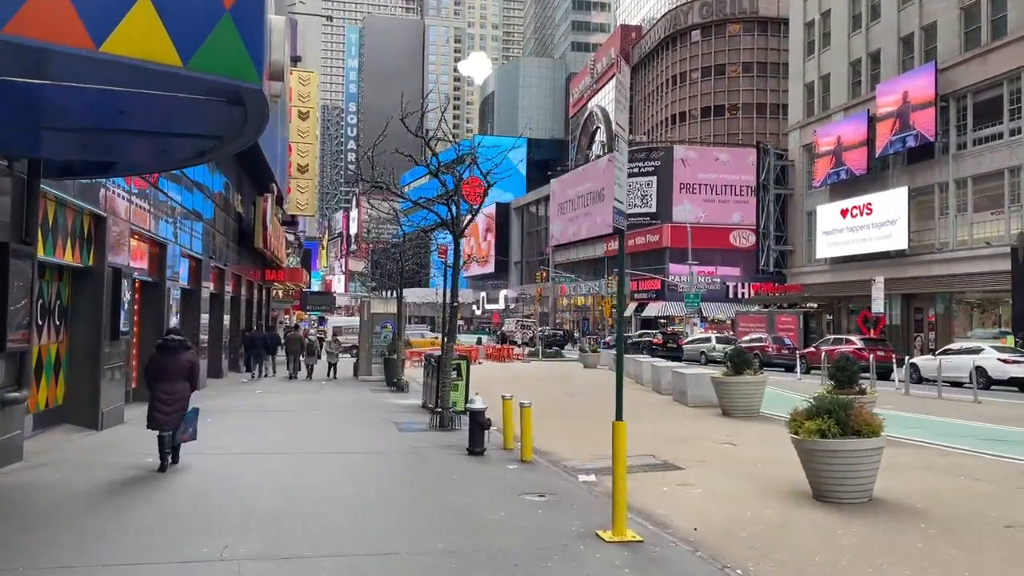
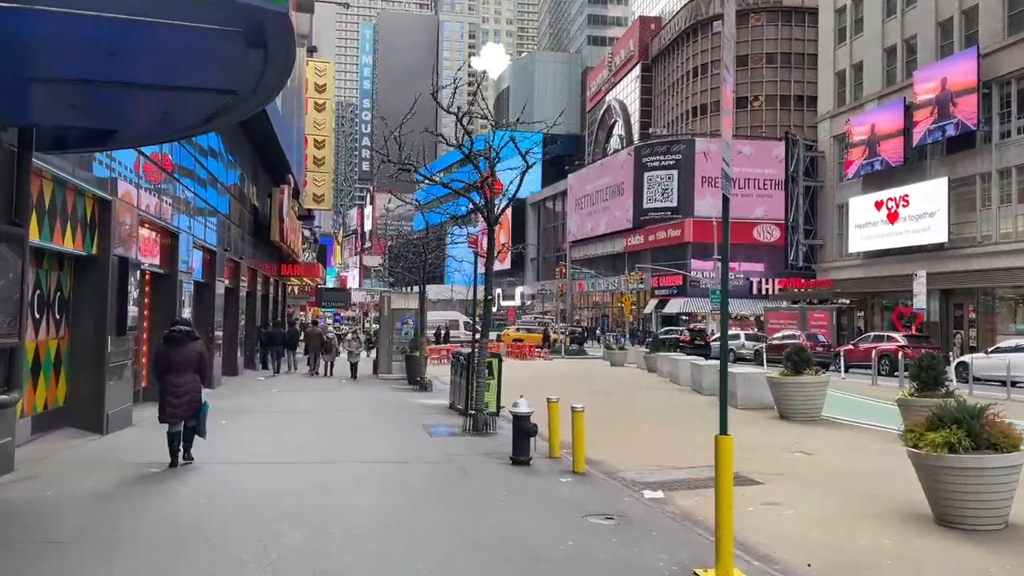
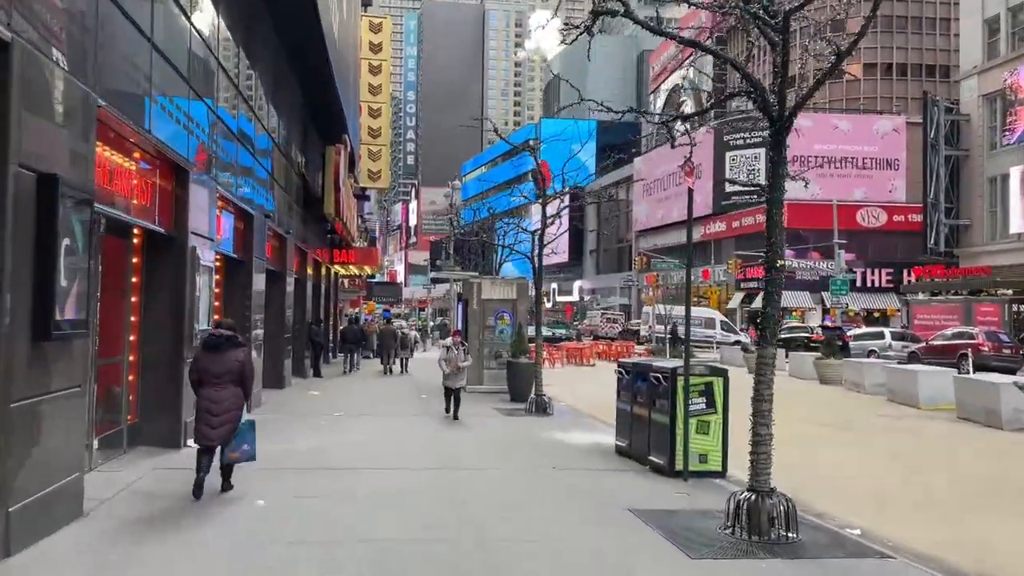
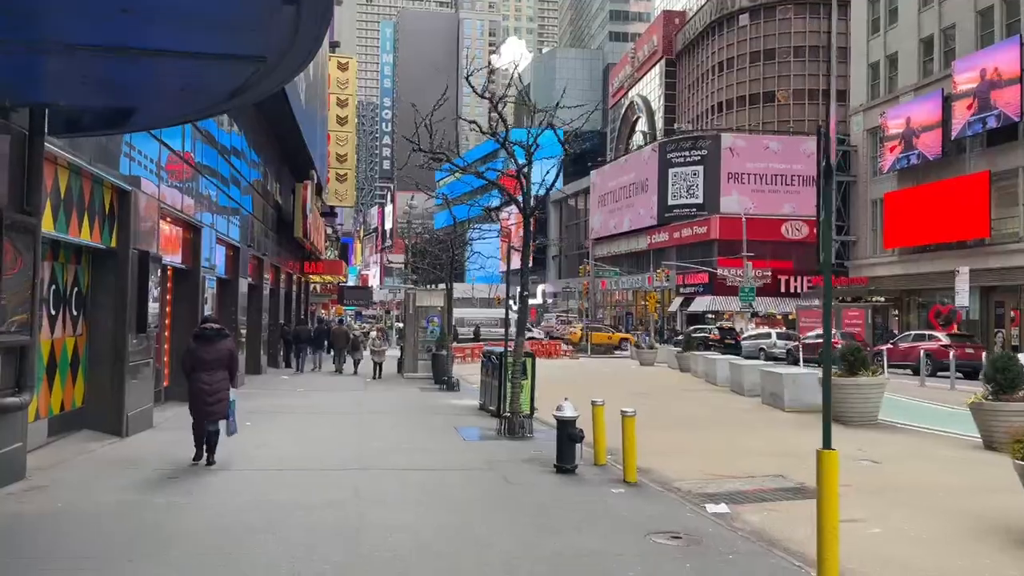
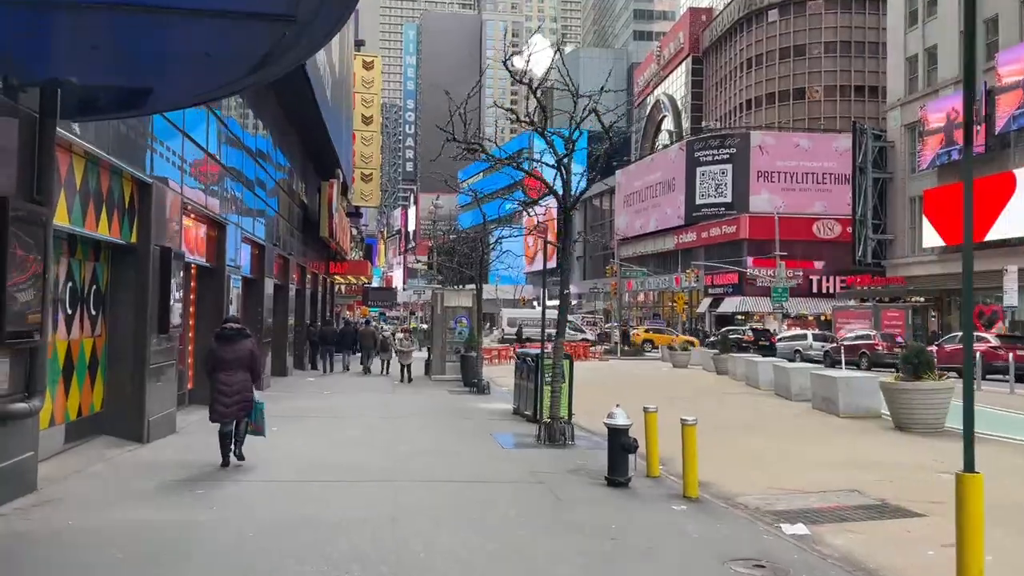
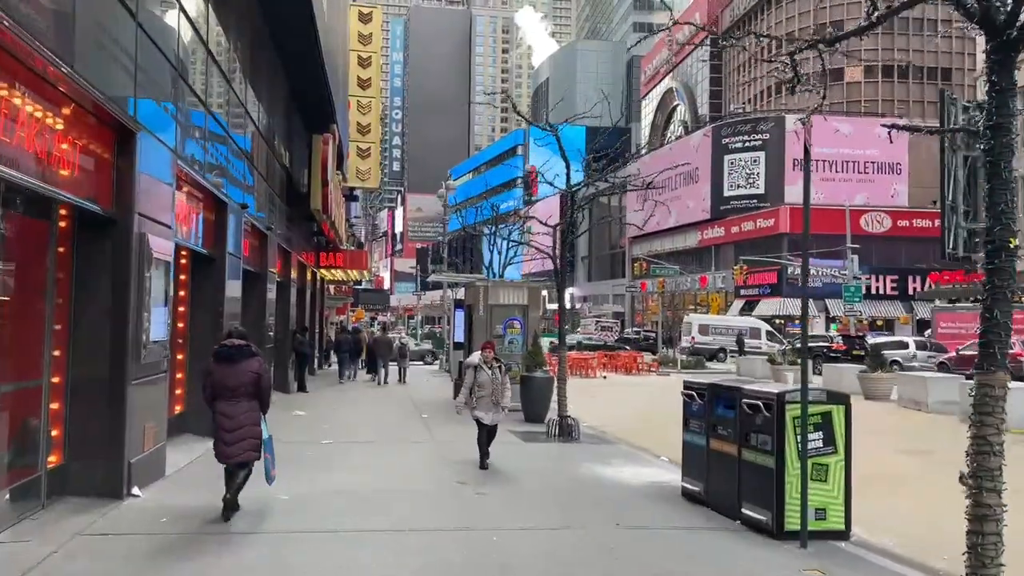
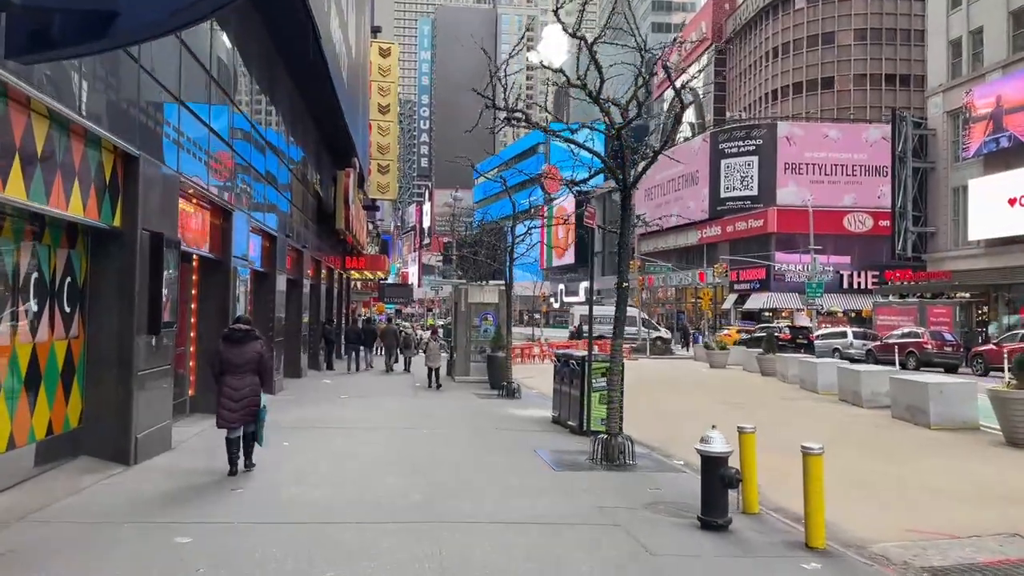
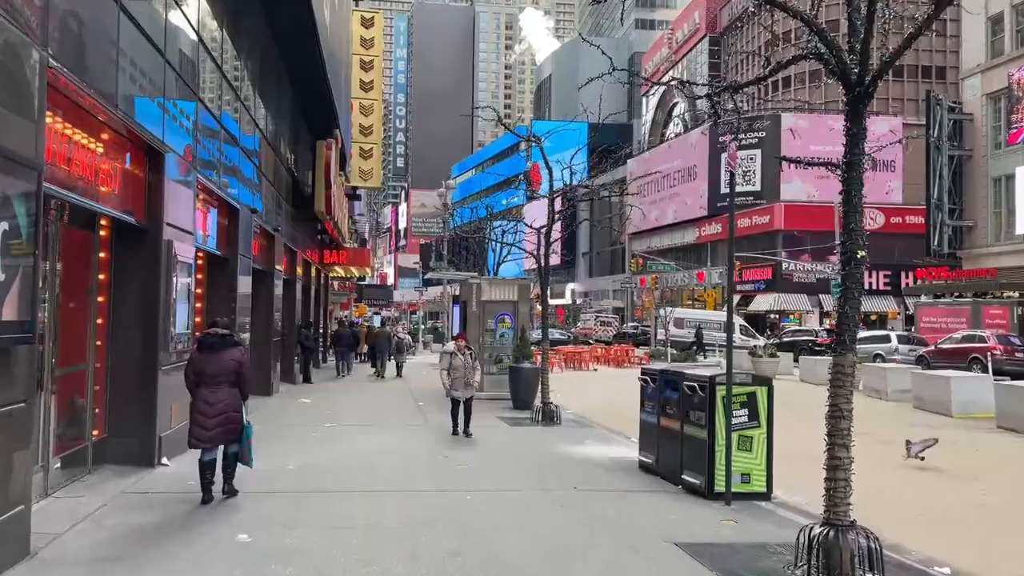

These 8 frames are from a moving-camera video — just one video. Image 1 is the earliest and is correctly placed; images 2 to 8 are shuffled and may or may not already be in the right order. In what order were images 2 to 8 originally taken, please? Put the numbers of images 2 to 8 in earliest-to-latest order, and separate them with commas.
2, 4, 5, 7, 3, 8, 6
